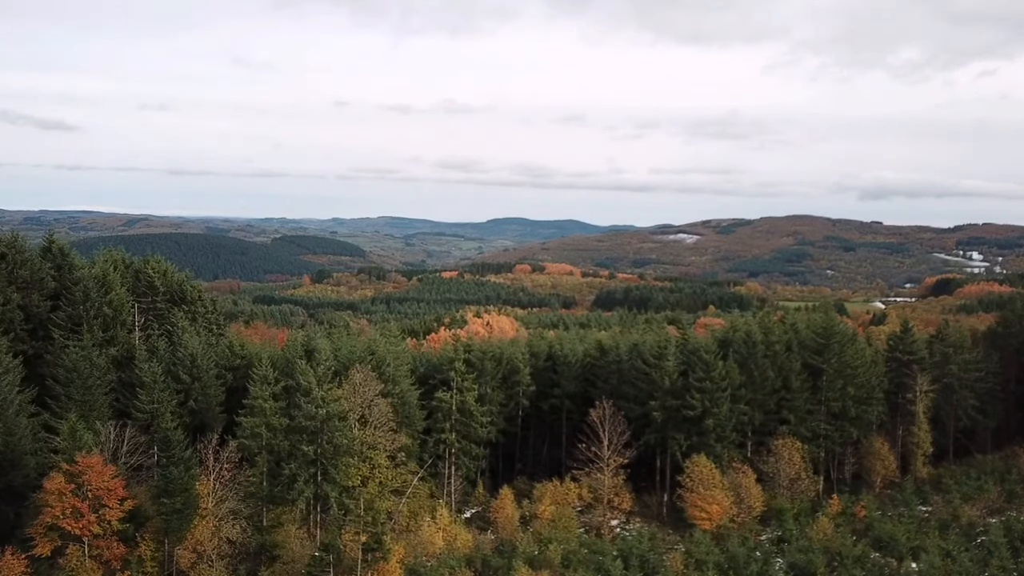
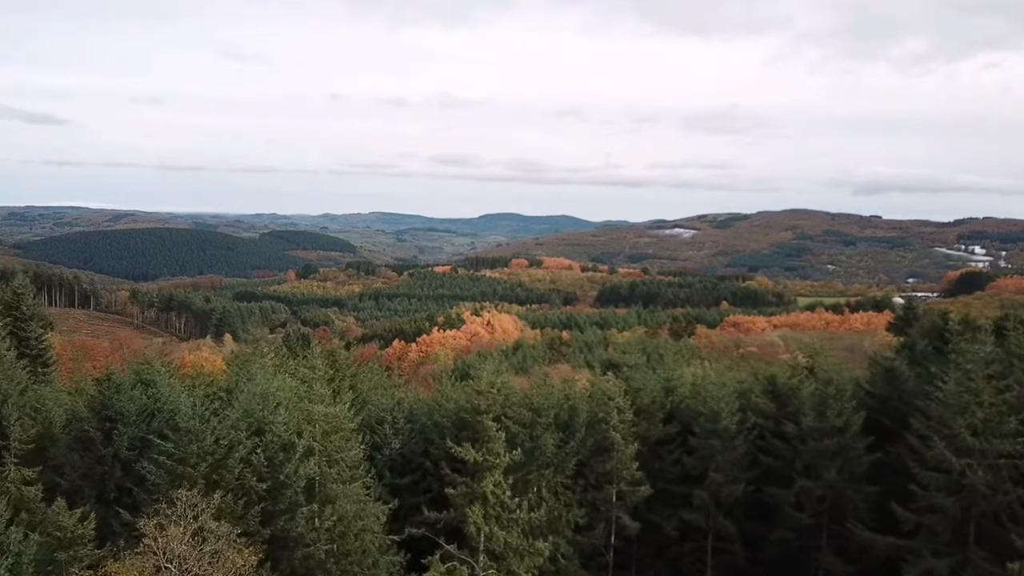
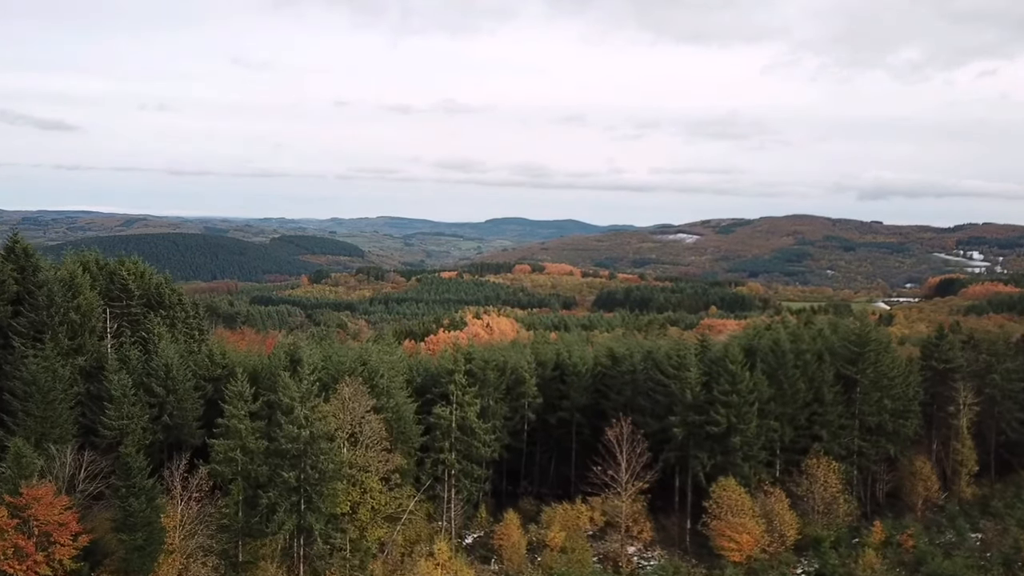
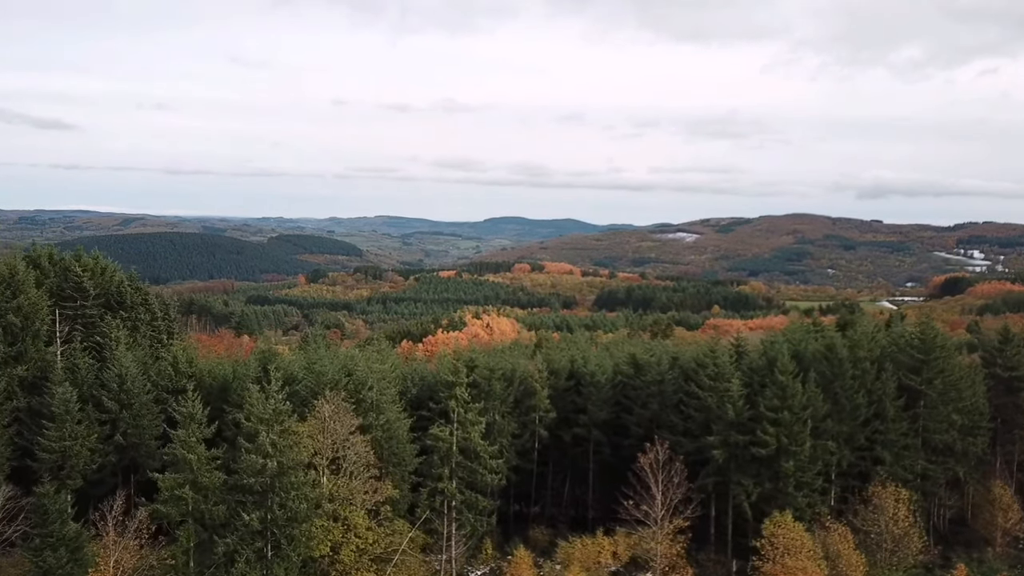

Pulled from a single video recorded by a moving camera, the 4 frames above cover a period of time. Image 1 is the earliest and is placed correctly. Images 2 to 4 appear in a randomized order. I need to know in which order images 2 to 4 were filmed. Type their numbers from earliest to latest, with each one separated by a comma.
3, 4, 2
